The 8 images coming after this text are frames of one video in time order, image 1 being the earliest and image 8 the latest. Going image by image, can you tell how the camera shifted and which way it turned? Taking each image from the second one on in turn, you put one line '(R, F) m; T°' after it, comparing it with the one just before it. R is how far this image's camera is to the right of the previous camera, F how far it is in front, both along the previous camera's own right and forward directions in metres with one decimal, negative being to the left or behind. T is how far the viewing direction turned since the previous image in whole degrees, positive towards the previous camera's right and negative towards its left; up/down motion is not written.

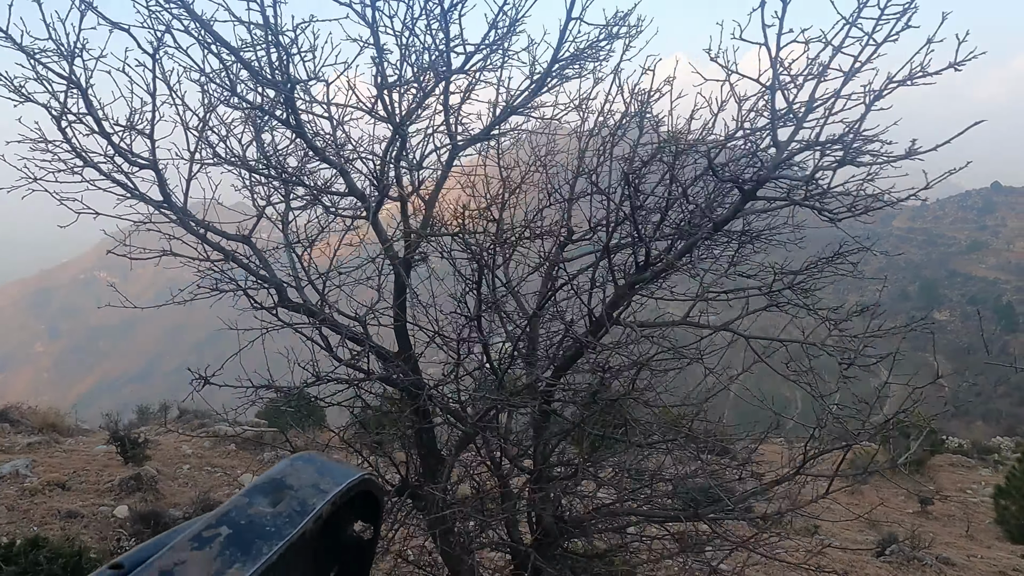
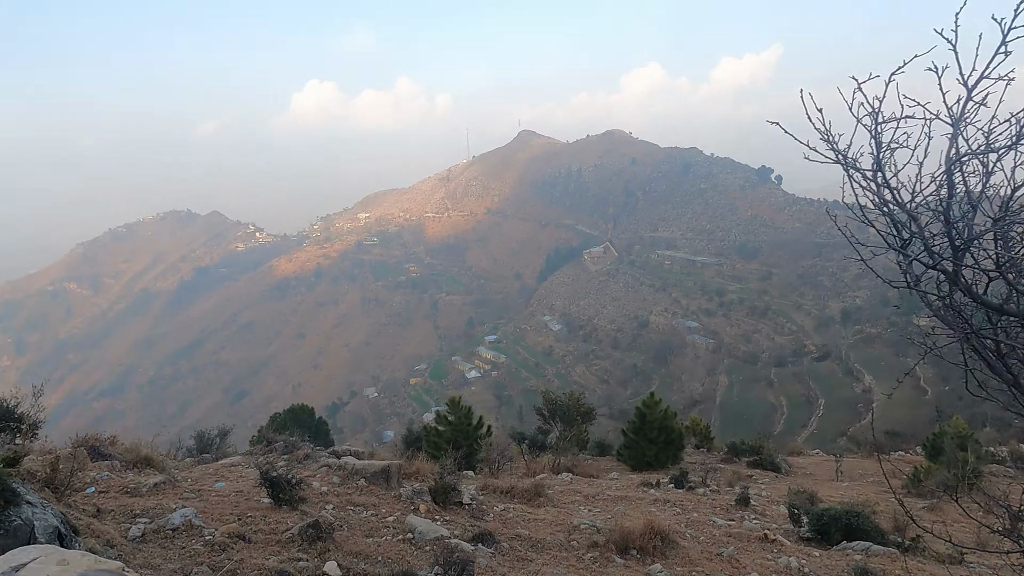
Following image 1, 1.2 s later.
(-1.2, +0.2) m; +2°
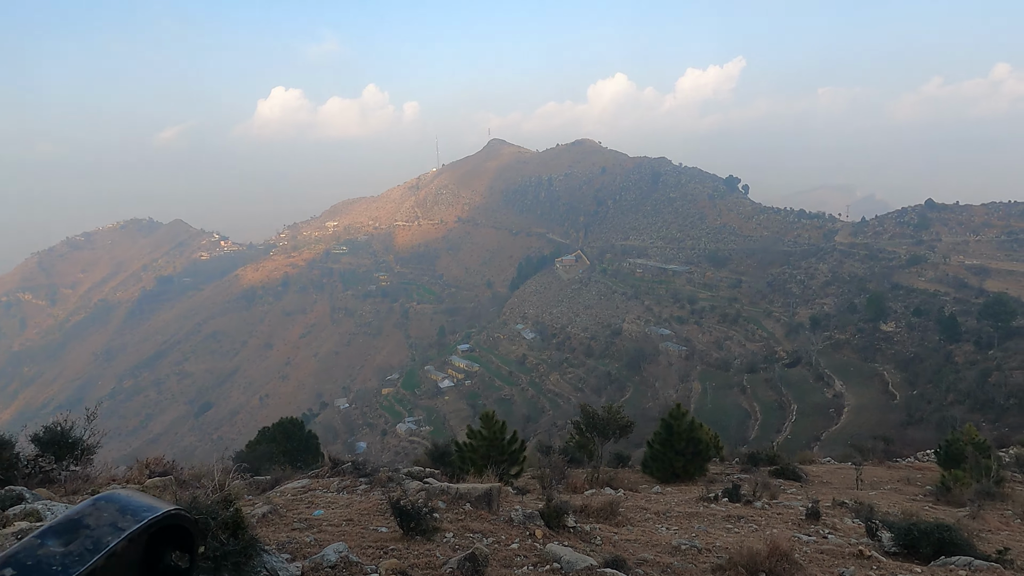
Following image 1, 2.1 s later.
(-1.0, +0.1) m; +3°
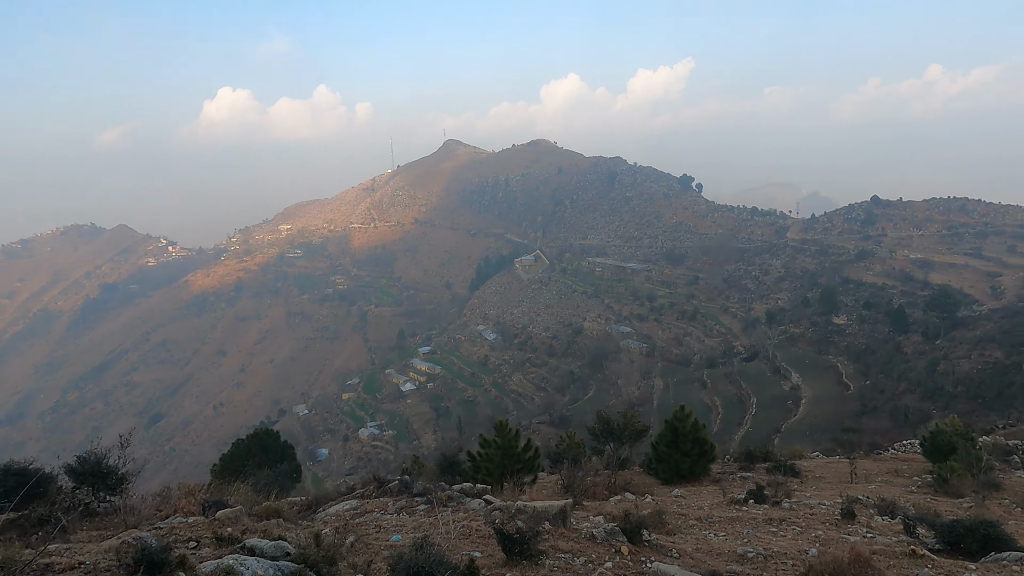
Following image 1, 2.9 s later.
(-0.8, +0.1) m; +4°
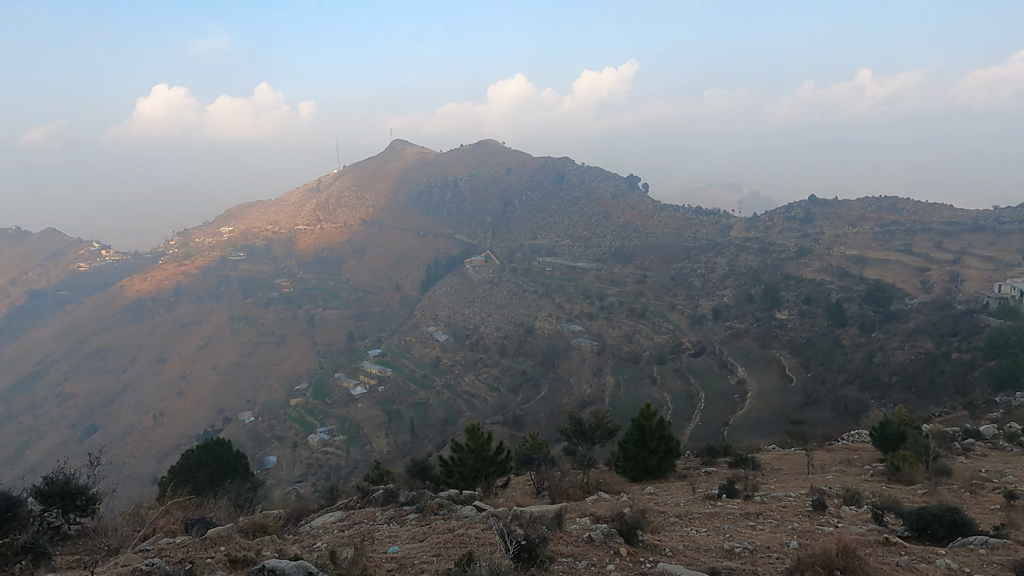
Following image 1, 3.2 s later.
(-0.3, 0.0) m; +4°
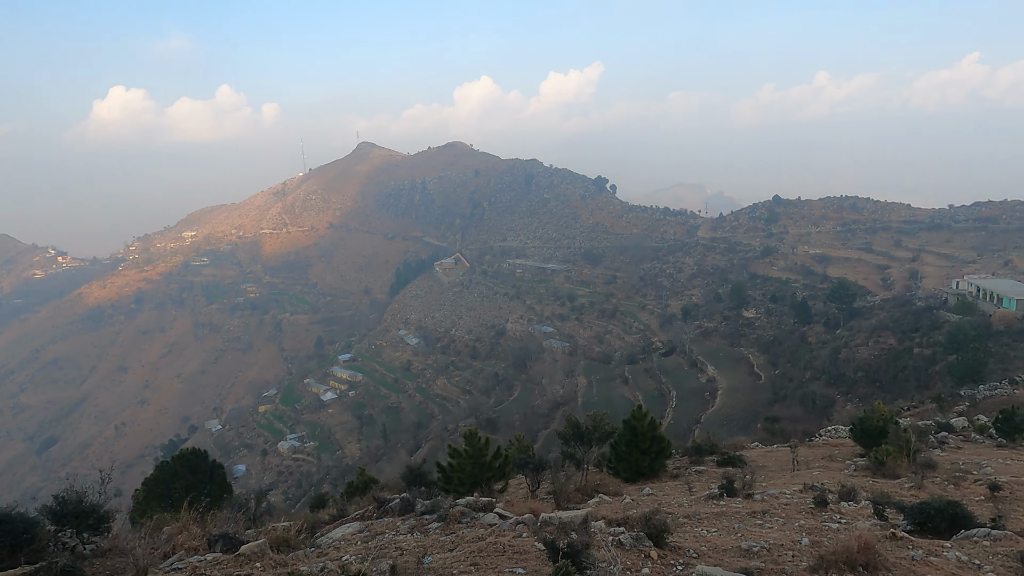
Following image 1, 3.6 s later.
(-0.4, 0.0) m; +3°
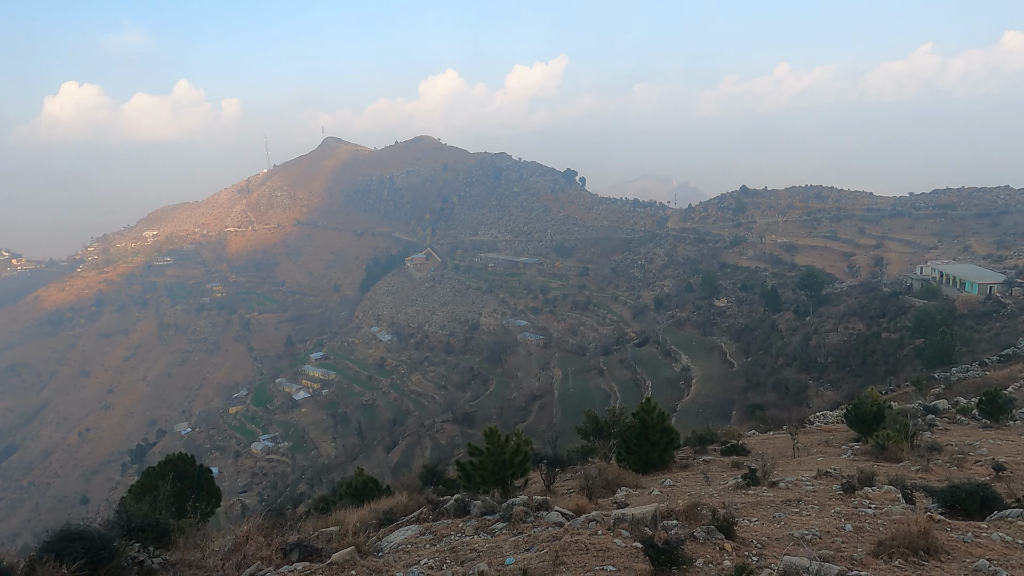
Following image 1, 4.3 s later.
(-0.7, 0.0) m; +3°
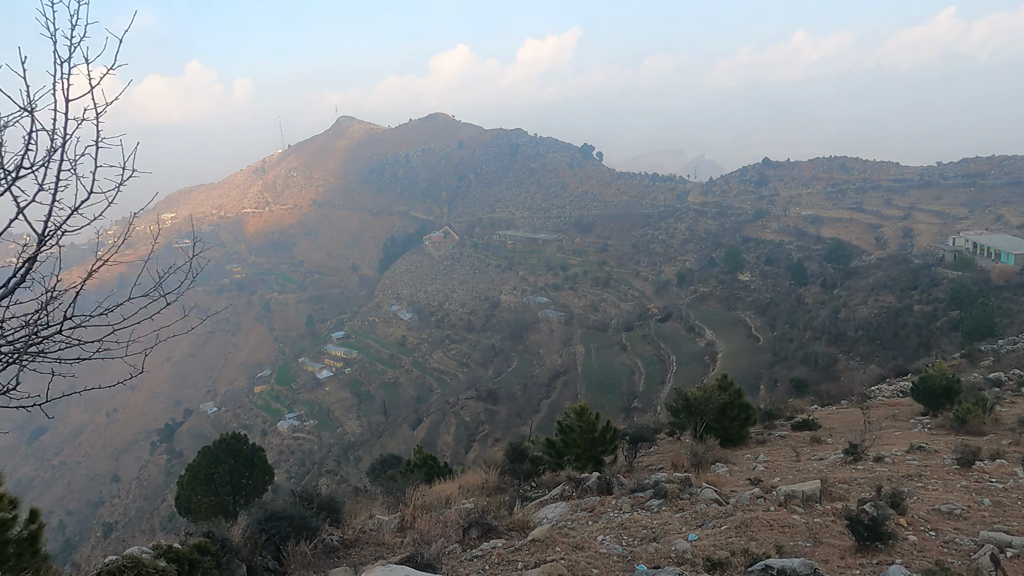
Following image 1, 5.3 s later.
(-1.1, -0.1) m; -1°
